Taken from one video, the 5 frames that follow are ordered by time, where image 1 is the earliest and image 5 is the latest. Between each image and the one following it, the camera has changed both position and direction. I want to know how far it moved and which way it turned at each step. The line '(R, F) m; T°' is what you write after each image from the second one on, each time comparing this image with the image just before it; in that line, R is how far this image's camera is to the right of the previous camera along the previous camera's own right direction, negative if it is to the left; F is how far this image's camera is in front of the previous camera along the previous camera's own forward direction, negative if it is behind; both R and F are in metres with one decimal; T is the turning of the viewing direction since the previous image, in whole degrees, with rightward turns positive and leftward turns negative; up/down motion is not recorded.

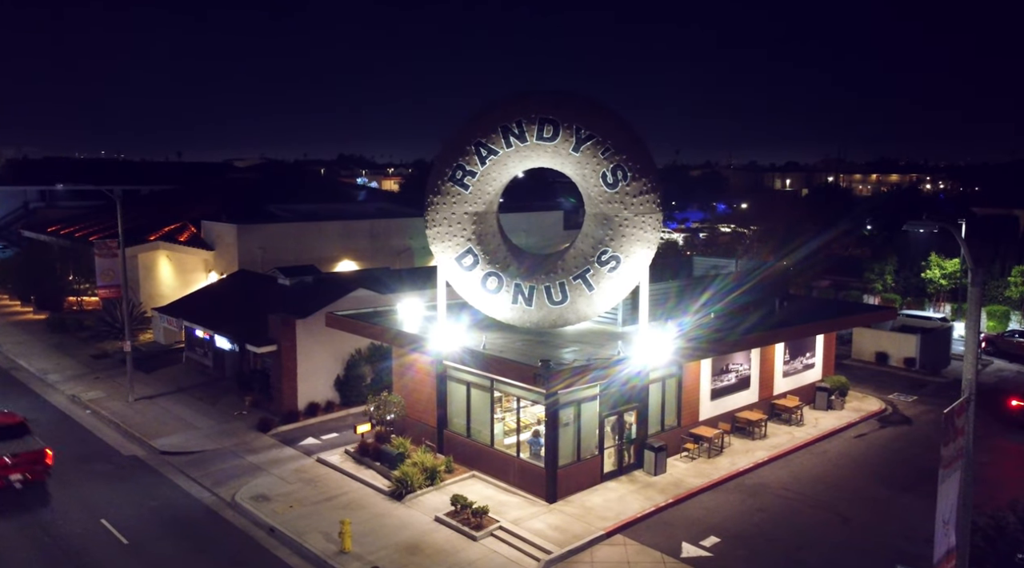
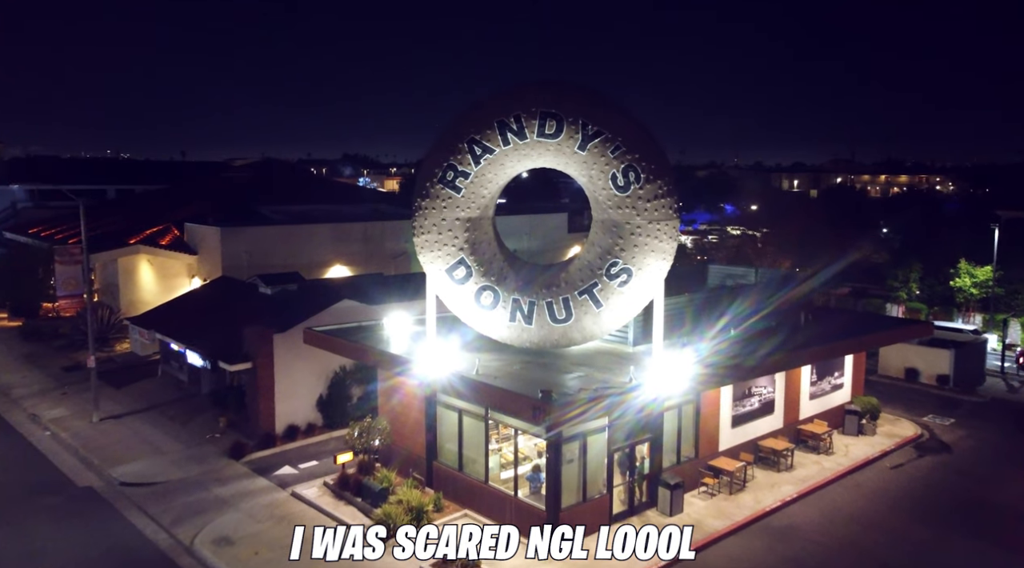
(+0.1, +2.1) m; 0°
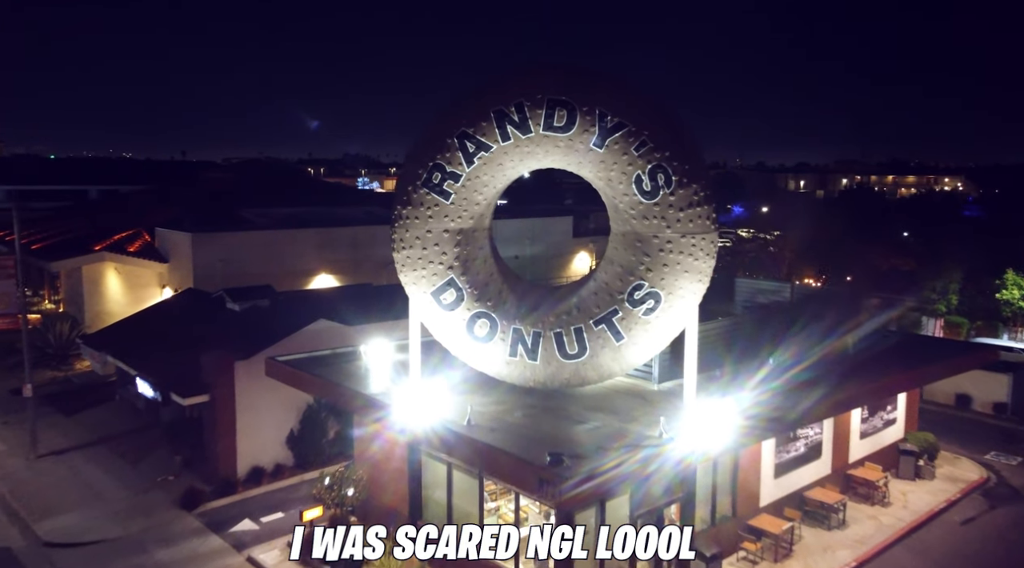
(0.0, +3.0) m; 0°
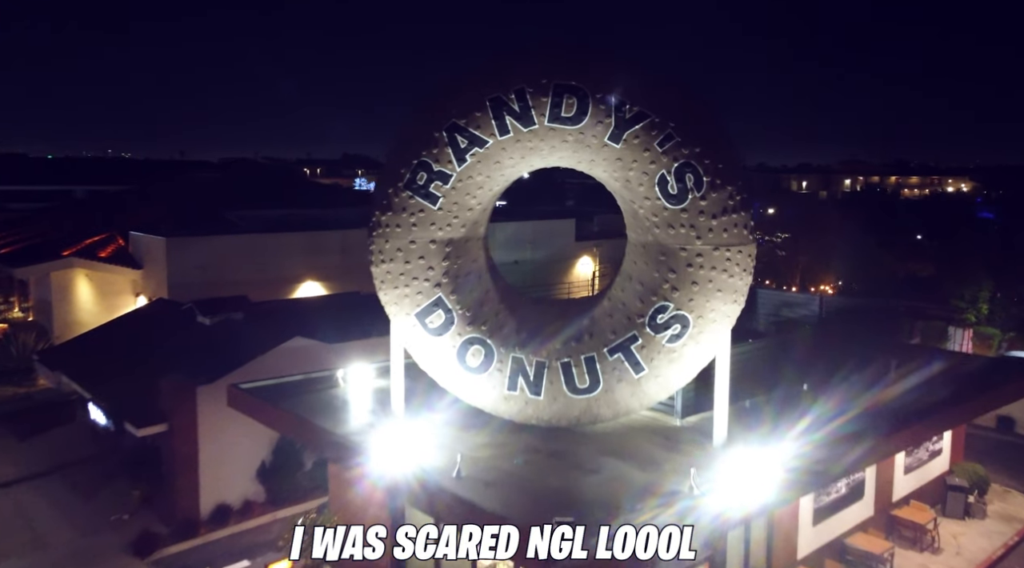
(0.0, +2.1) m; 0°
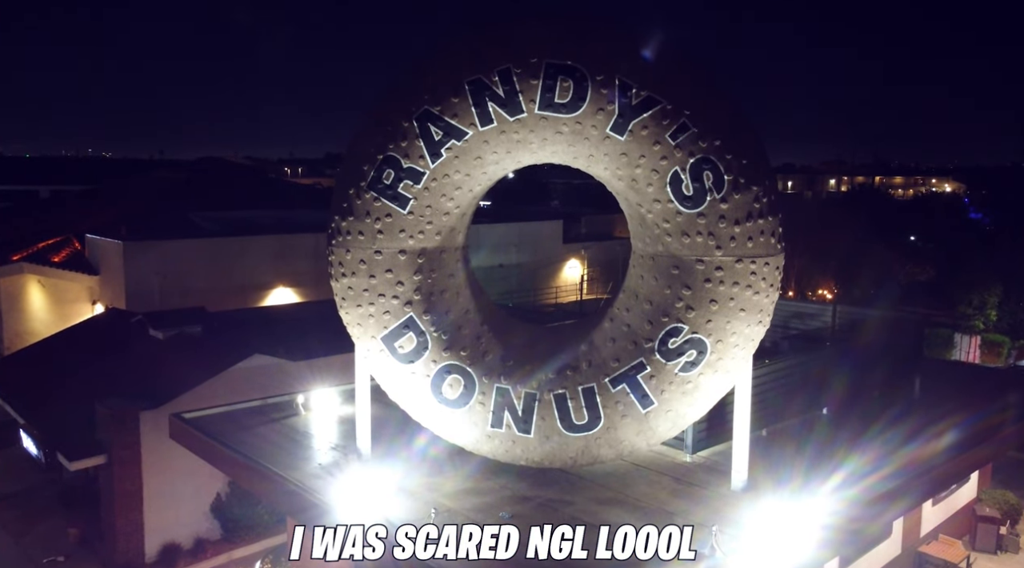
(0.0, +1.7) m; +1°
